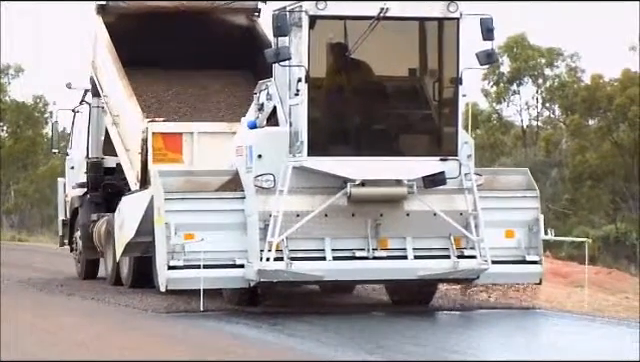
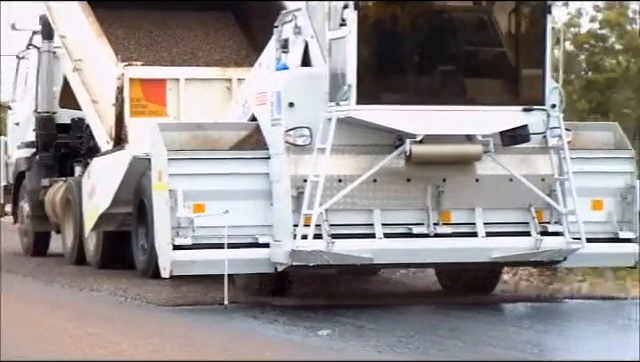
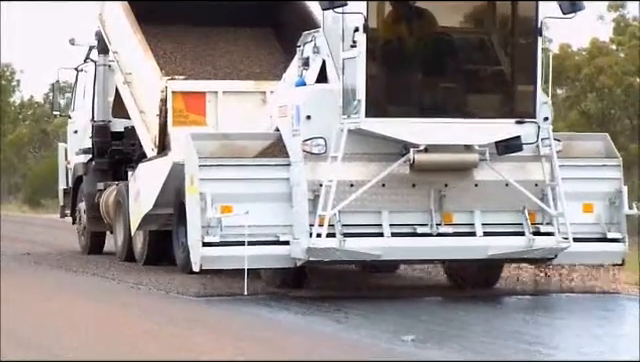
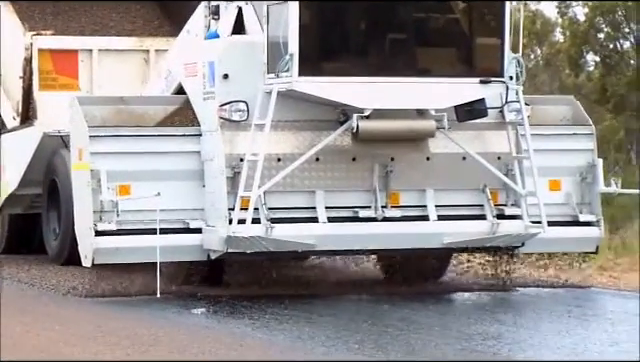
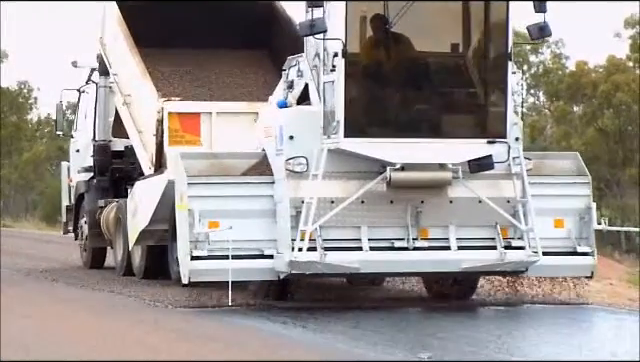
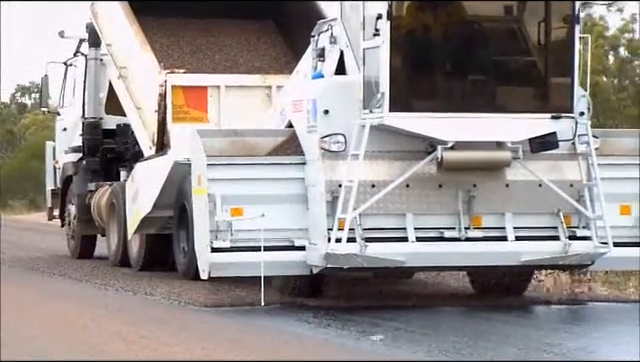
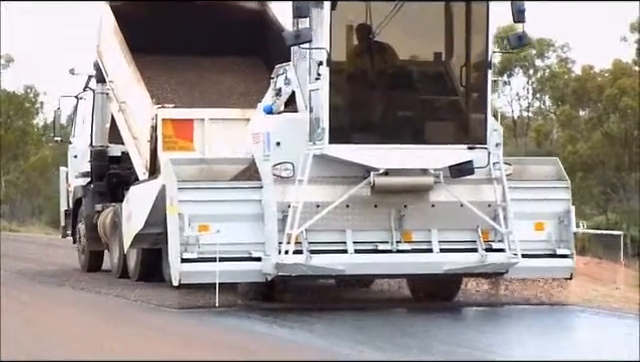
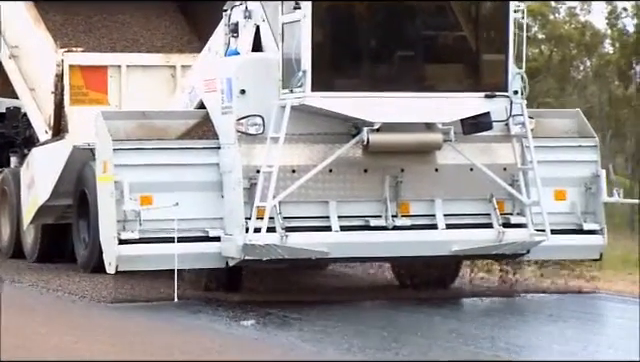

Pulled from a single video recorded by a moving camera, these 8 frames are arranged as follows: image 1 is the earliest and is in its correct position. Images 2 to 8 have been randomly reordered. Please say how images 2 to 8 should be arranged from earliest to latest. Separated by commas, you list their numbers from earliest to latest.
7, 5, 3, 6, 2, 8, 4
